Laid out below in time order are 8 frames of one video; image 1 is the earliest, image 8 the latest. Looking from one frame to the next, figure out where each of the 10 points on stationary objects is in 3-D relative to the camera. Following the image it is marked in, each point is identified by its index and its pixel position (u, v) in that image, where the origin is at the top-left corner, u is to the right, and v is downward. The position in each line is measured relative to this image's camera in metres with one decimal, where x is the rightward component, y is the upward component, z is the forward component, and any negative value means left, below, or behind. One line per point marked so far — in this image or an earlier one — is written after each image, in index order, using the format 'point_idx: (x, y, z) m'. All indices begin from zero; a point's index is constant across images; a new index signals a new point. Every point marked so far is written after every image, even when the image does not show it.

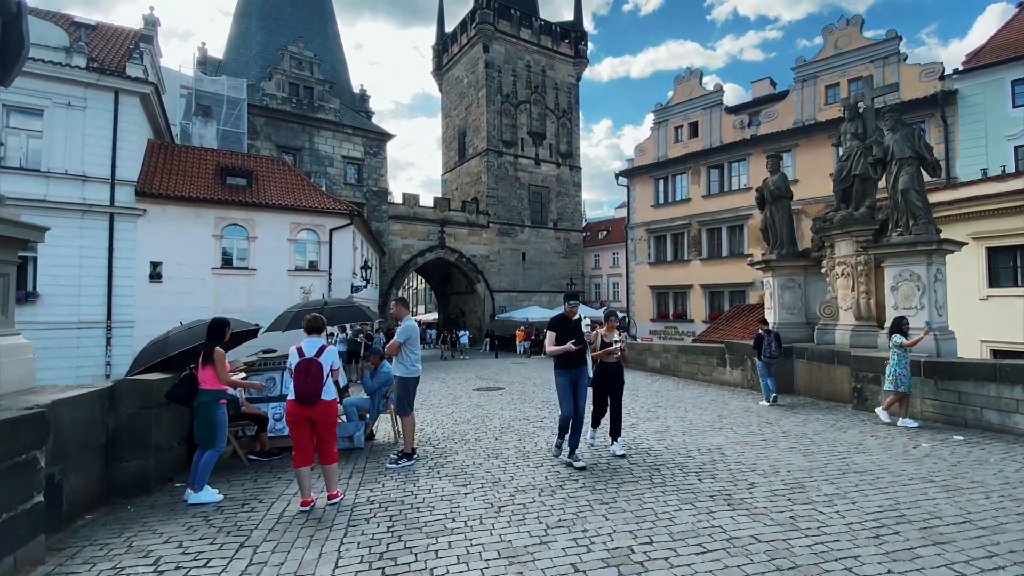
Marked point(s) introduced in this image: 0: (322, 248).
0: (-6.6, +1.4, +18.2) m
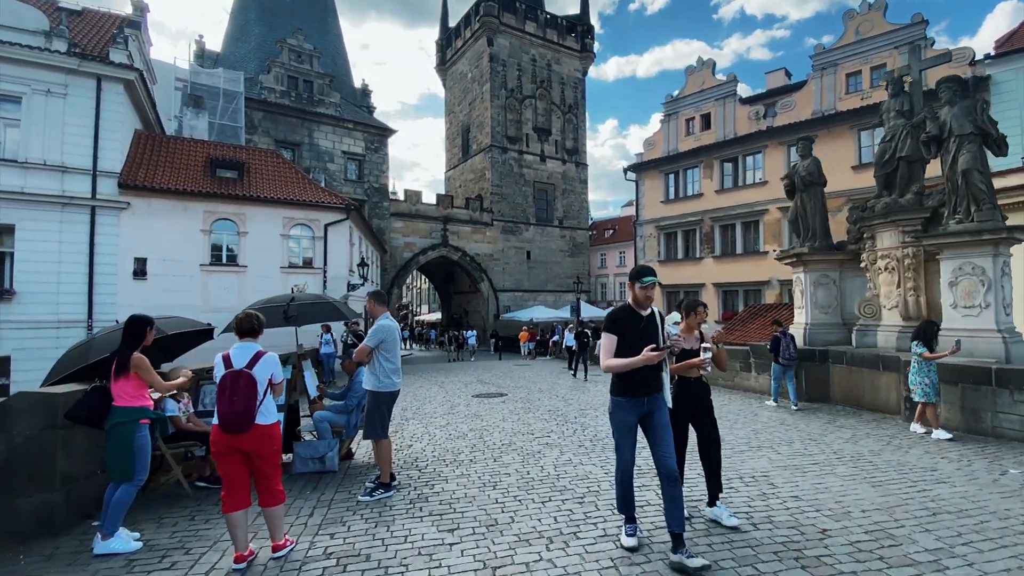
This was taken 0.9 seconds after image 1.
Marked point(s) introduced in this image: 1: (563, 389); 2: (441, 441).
0: (-6.4, +1.5, +17.3) m
1: (+1.0, -2.0, +10.4) m
2: (-0.8, -1.8, +6.0) m
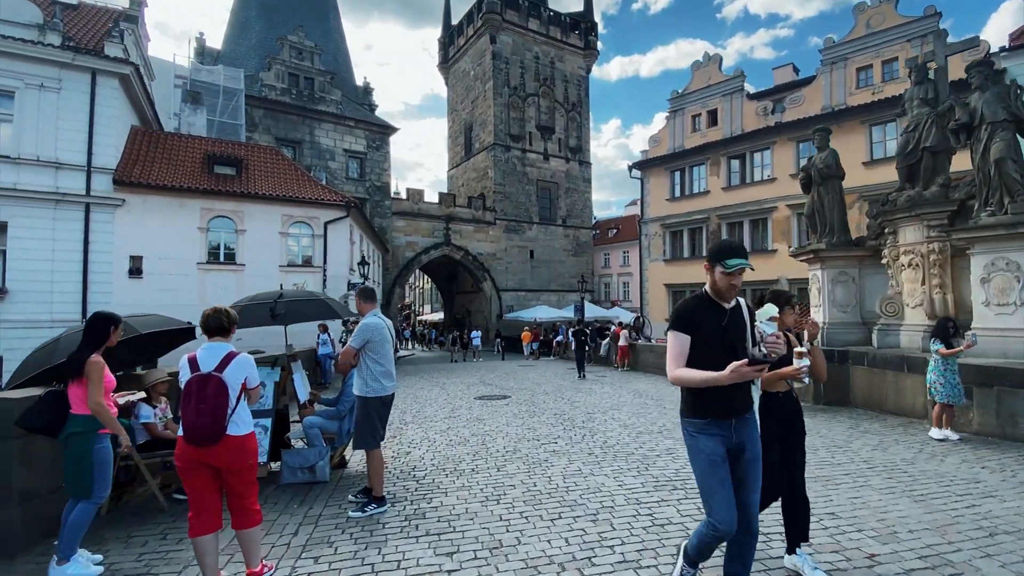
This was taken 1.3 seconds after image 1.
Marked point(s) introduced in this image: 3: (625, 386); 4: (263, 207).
0: (-6.3, +1.5, +17.0) m
1: (+1.1, -2.0, +10.0) m
2: (-0.8, -1.7, +5.6) m
3: (+2.2, -2.0, +10.5) m
4: (-7.7, +2.5, +16.2) m
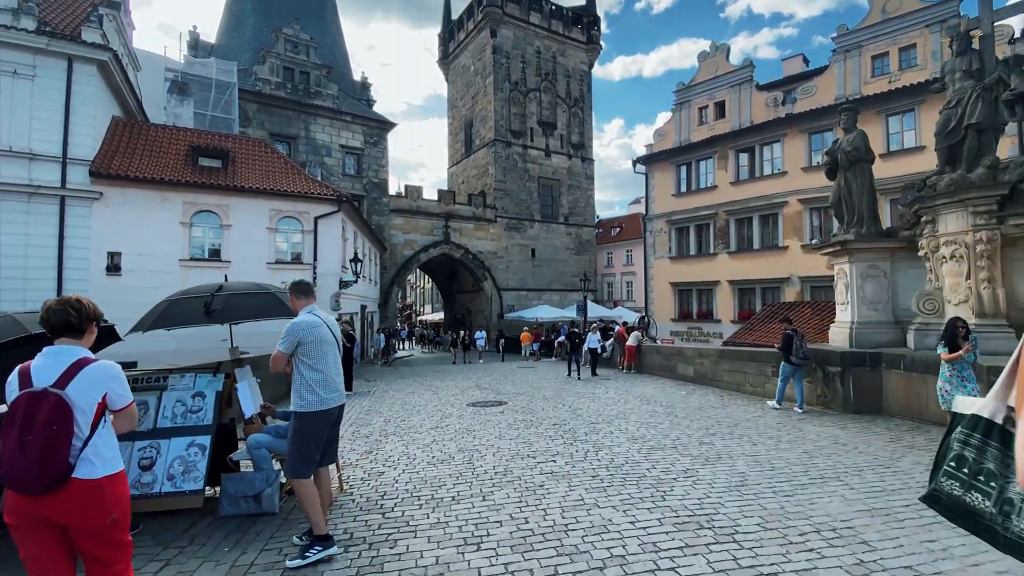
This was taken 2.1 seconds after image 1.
0: (-6.4, +1.6, +16.2) m
1: (+1.0, -1.9, +9.2) m
2: (-0.8, -1.6, +4.8) m
3: (+2.2, -1.9, +9.7) m
4: (-7.7, +2.6, +15.4) m
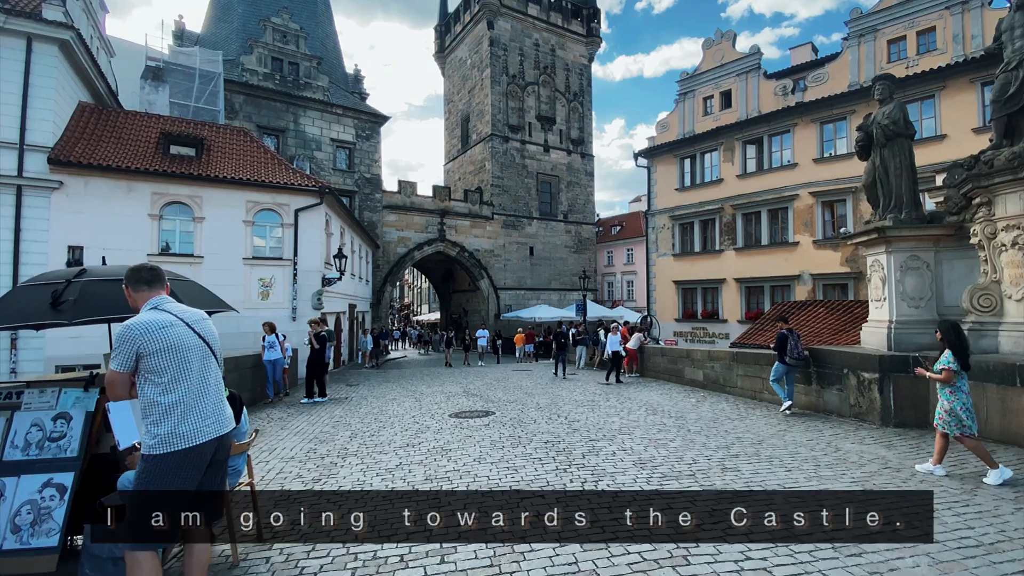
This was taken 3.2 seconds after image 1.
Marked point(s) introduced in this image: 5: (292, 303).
0: (-6.5, +1.6, +15.2) m
1: (+0.8, -1.8, +8.2) m
2: (-1.0, -1.6, +3.8) m
3: (+2.0, -1.8, +8.7) m
4: (-7.9, +2.6, +14.4) m
5: (-6.3, -0.4, +15.1) m
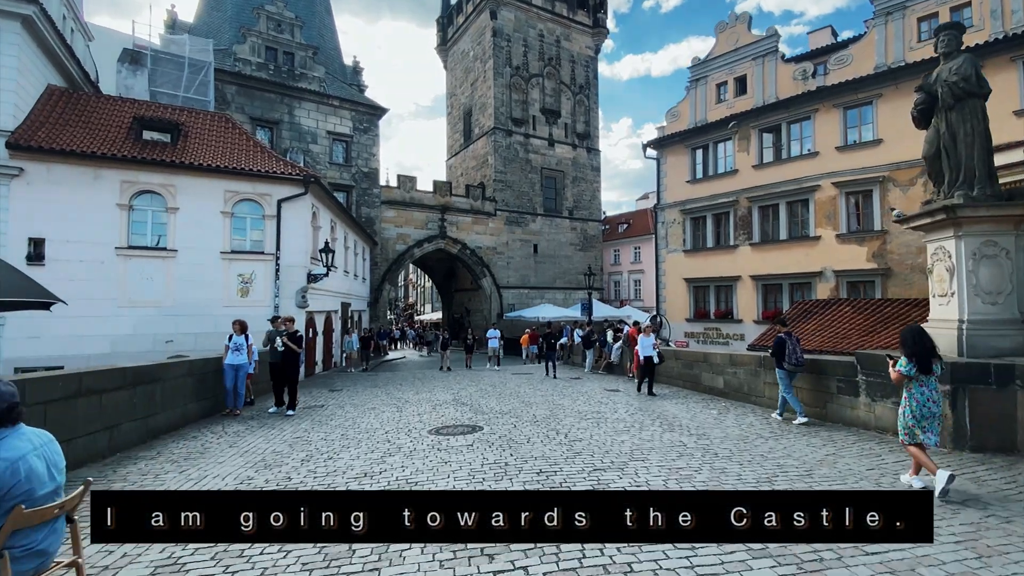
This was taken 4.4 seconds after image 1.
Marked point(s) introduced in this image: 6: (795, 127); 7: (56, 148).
0: (-6.5, +1.7, +14.1) m
1: (+0.7, -1.7, +7.1) m
2: (-1.2, -1.5, +2.7) m
3: (+1.9, -1.7, +7.5) m
4: (-7.9, +2.7, +13.4) m
5: (-6.3, -0.3, +14.1) m
6: (+9.7, +5.5, +18.0) m
7: (-10.3, +3.1, +11.9) m
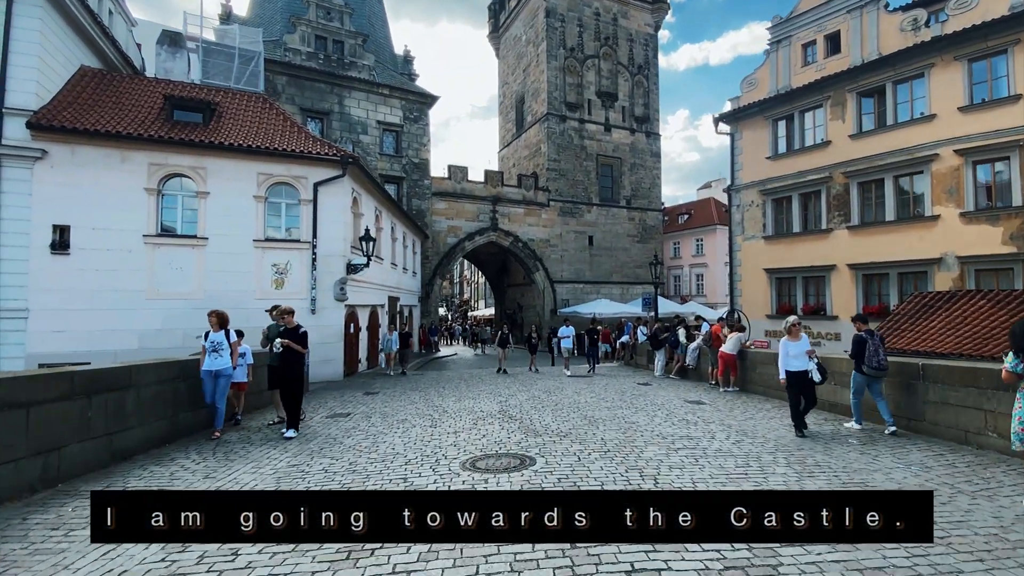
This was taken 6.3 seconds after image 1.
0: (-5.2, +1.9, +13.0) m
1: (+1.4, -1.5, +5.3) m
2: (-1.0, -1.3, +1.1) m
3: (+2.6, -1.6, +5.6) m
4: (-6.6, +2.9, +12.4) m
5: (-5.0, -0.1, +13.0) m
6: (+11.3, +5.8, +15.2) m
7: (-9.2, +3.3, +11.2) m
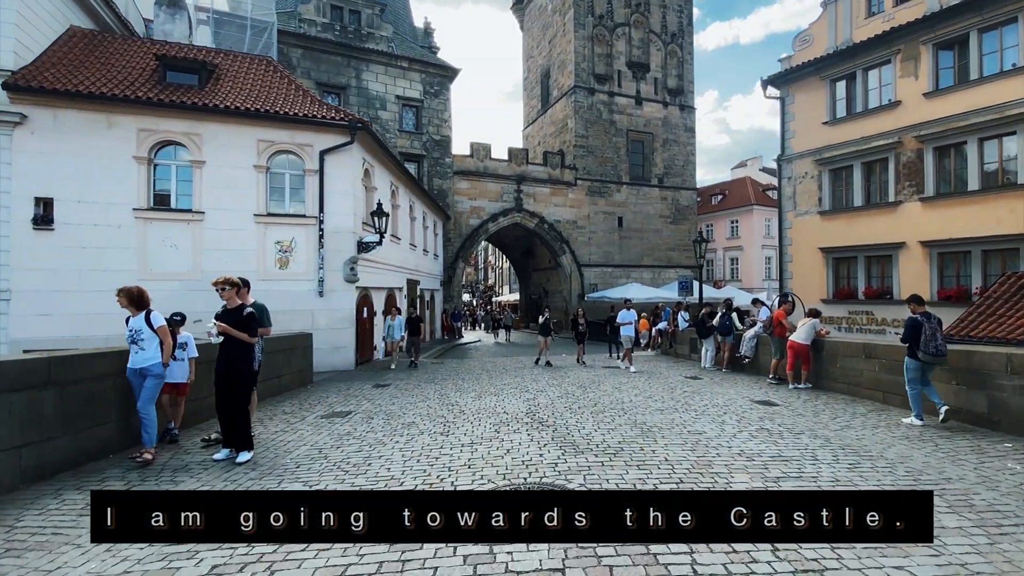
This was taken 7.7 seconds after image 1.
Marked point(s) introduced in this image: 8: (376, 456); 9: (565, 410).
0: (-4.6, +2.4, +11.8) m
1: (+1.6, -1.3, +3.9) m
2: (-0.9, -1.2, -0.1) m
3: (+2.8, -1.3, +4.2) m
4: (-6.0, +3.4, +11.2) m
5: (-4.4, +0.3, +11.8) m
6: (+12.0, +6.3, +13.2) m
7: (-8.6, +3.7, +10.1) m
8: (-1.1, -1.4, +4.6) m
9: (+0.6, -1.4, +6.3) m
